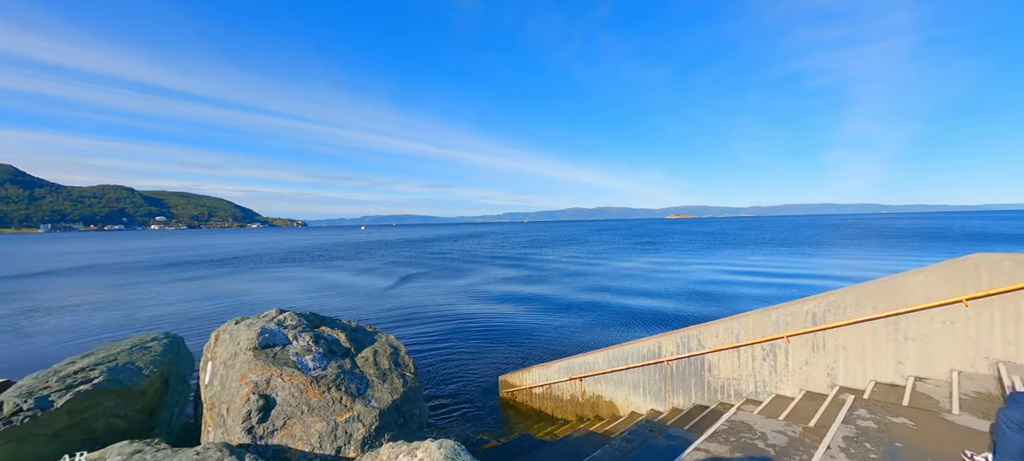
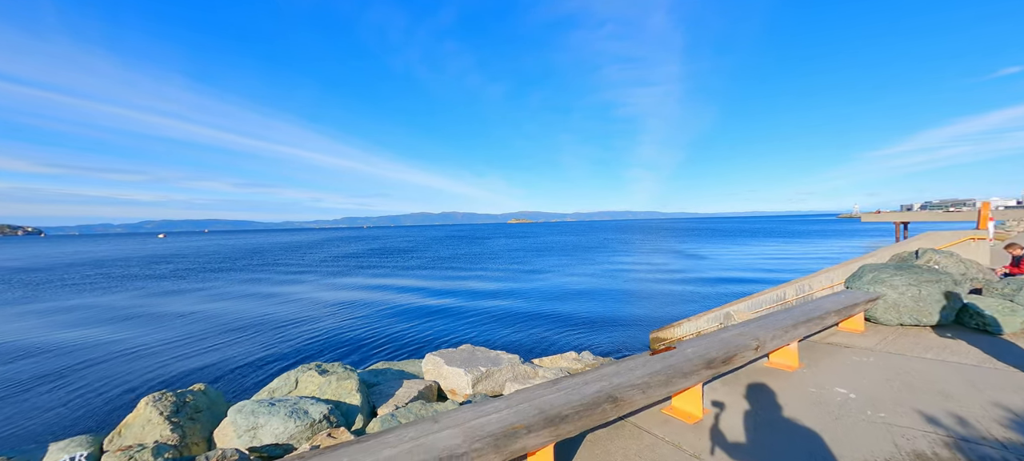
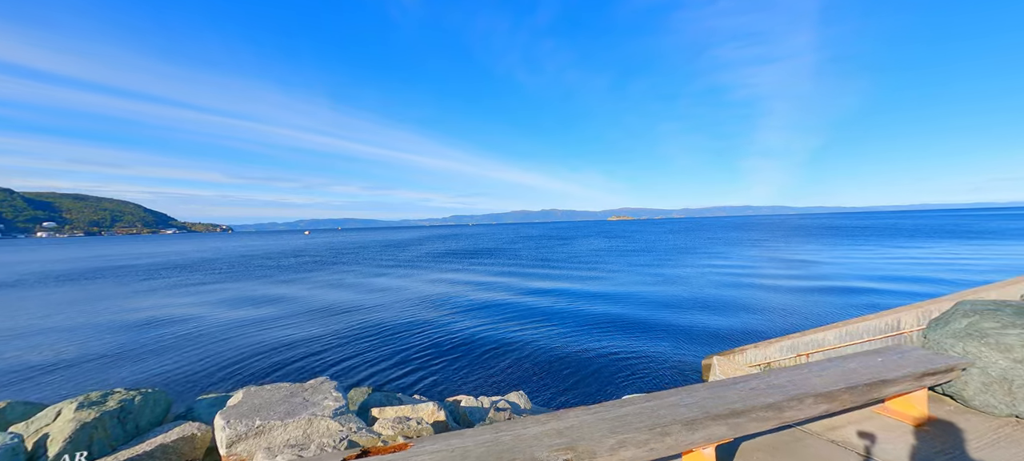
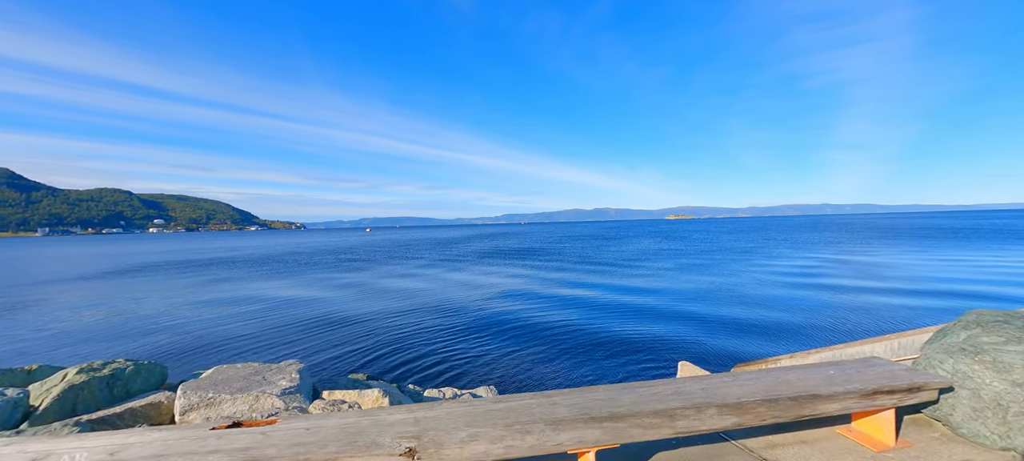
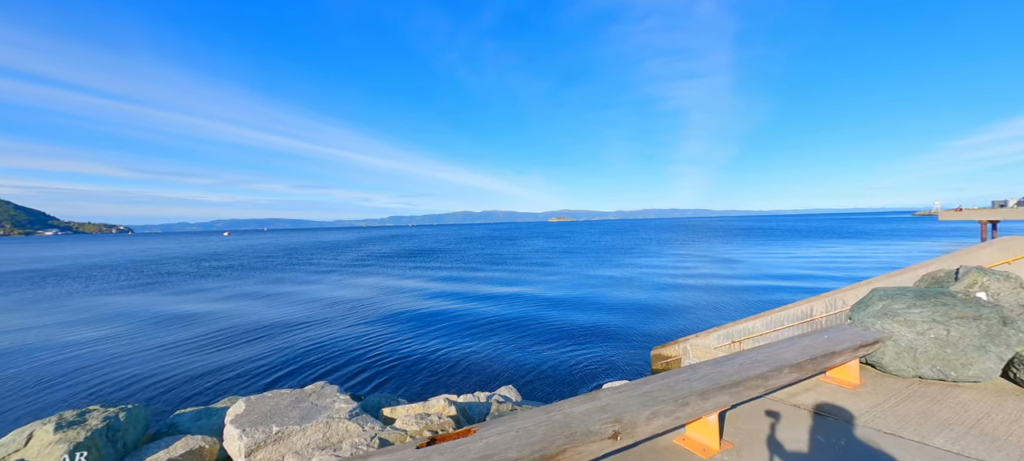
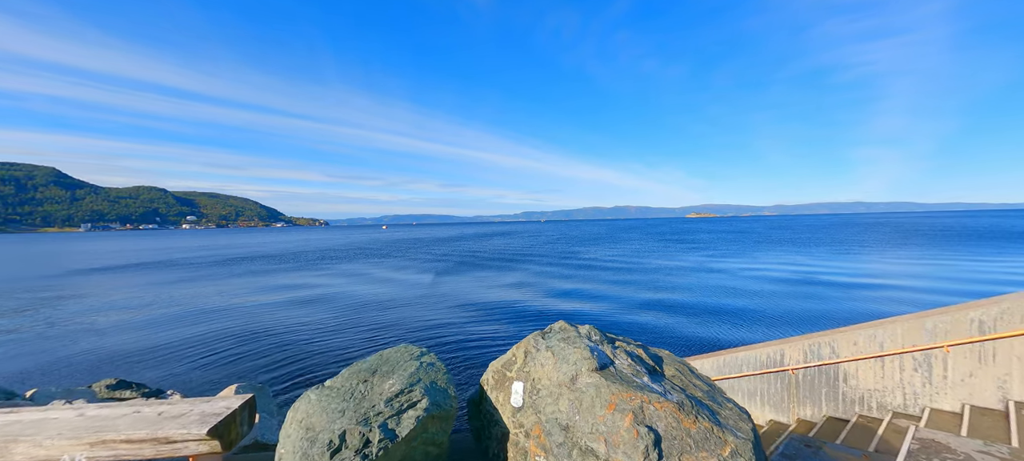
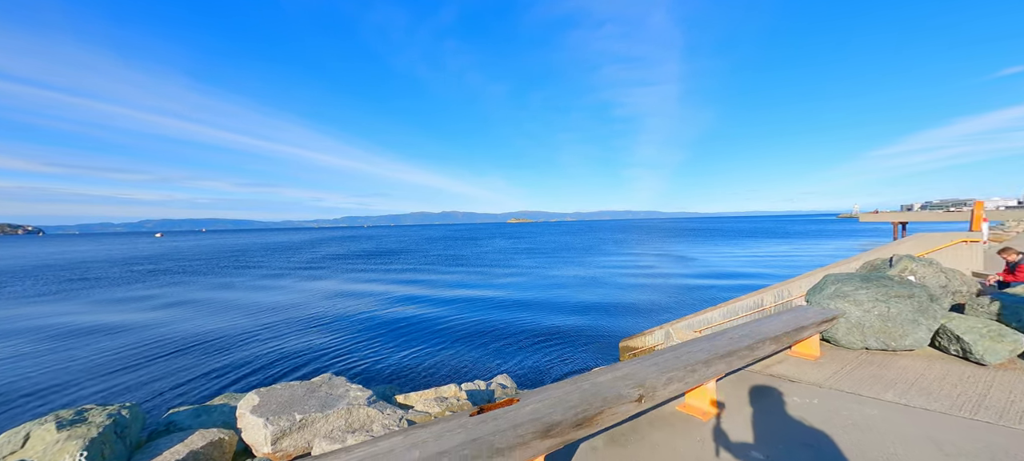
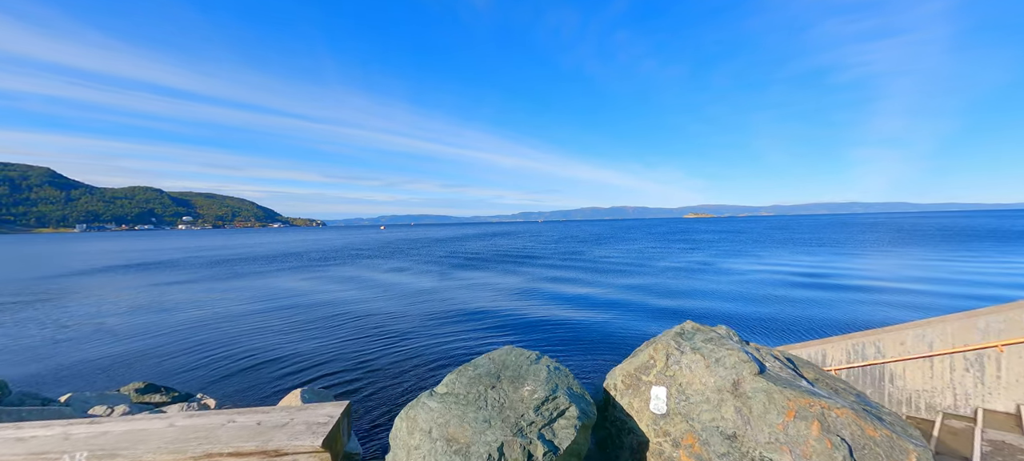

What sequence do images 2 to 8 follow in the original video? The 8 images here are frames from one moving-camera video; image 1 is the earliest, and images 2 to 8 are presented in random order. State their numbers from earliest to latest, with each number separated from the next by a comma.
6, 8, 4, 3, 5, 7, 2
